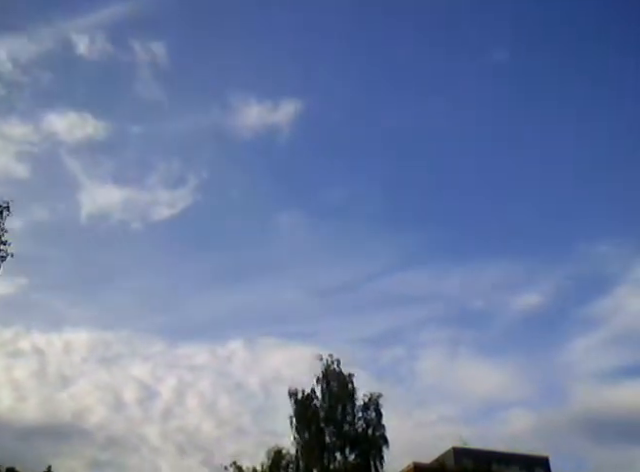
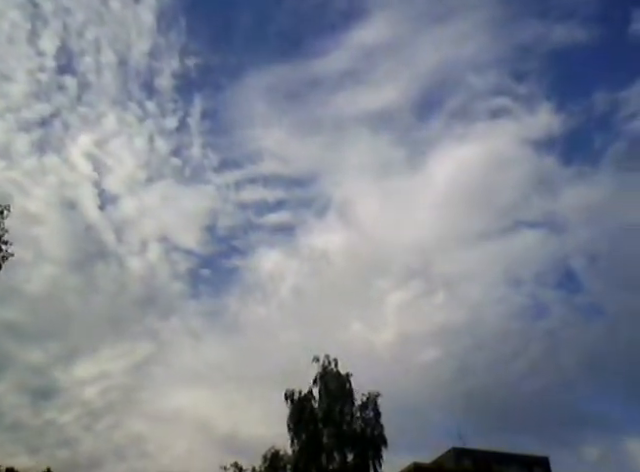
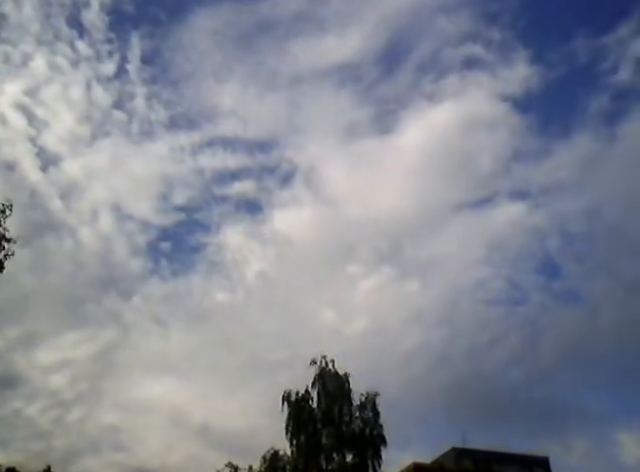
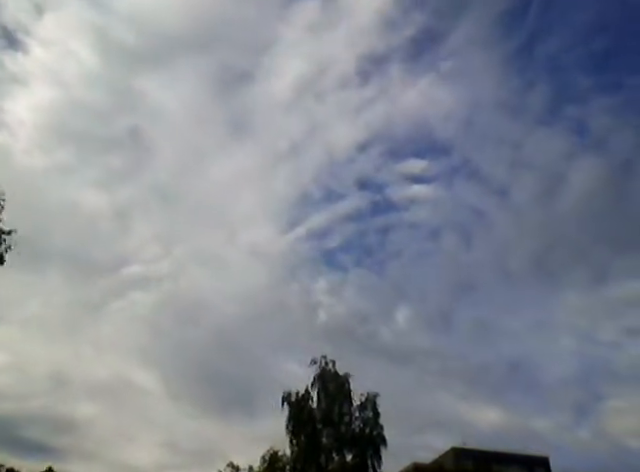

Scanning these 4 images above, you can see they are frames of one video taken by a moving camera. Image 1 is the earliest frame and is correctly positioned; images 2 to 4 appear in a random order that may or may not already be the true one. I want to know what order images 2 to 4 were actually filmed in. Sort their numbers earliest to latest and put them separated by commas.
2, 3, 4
